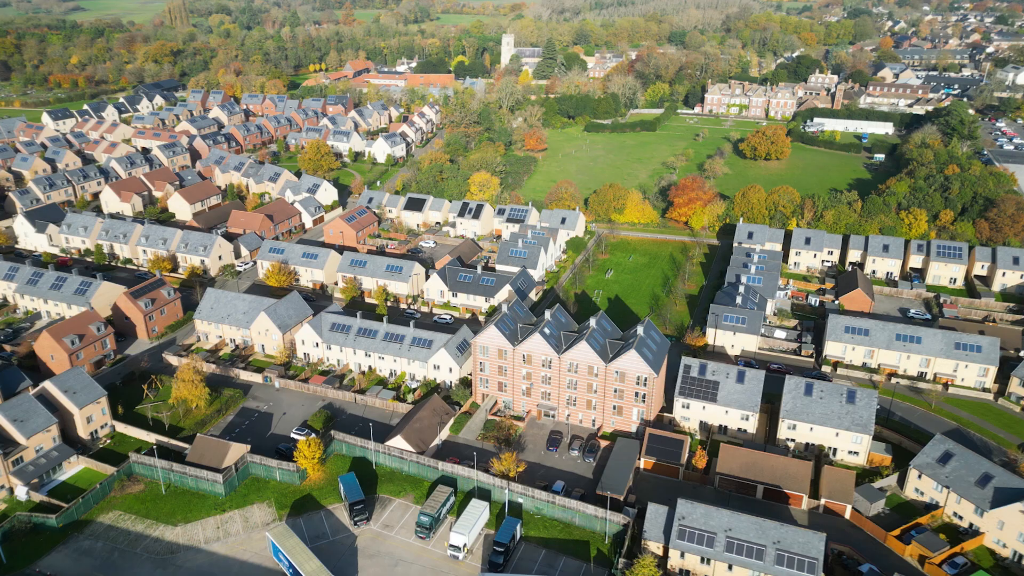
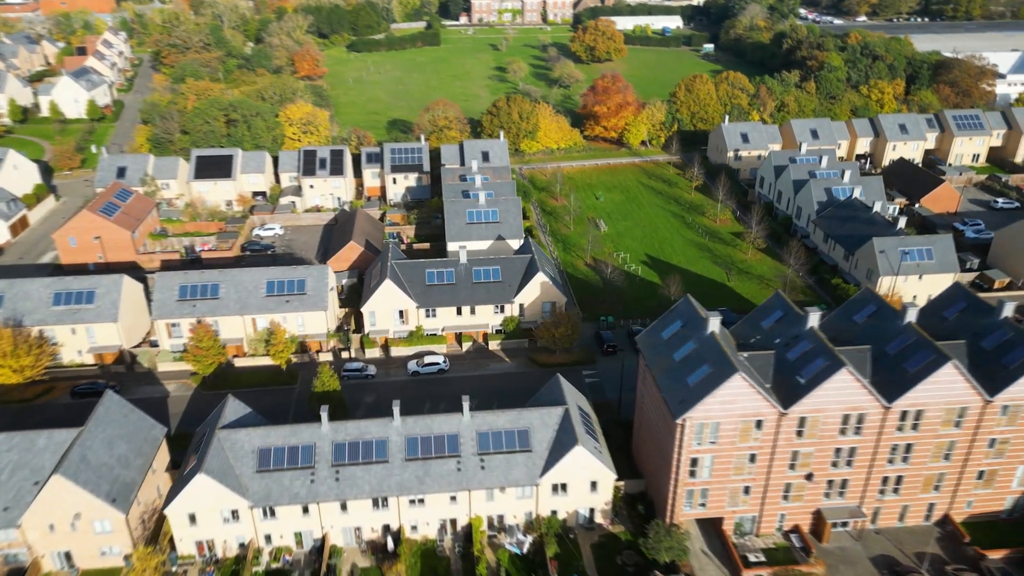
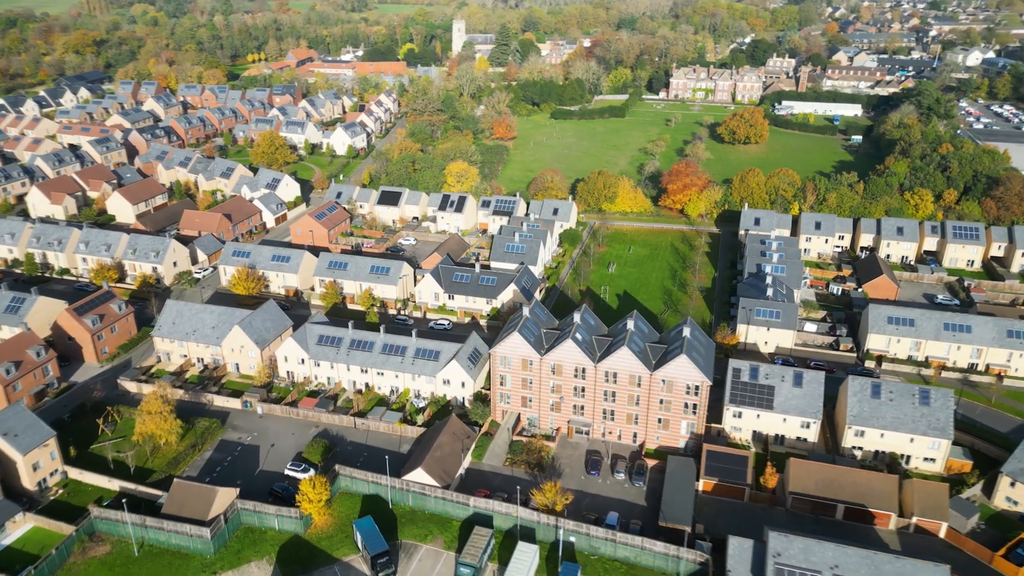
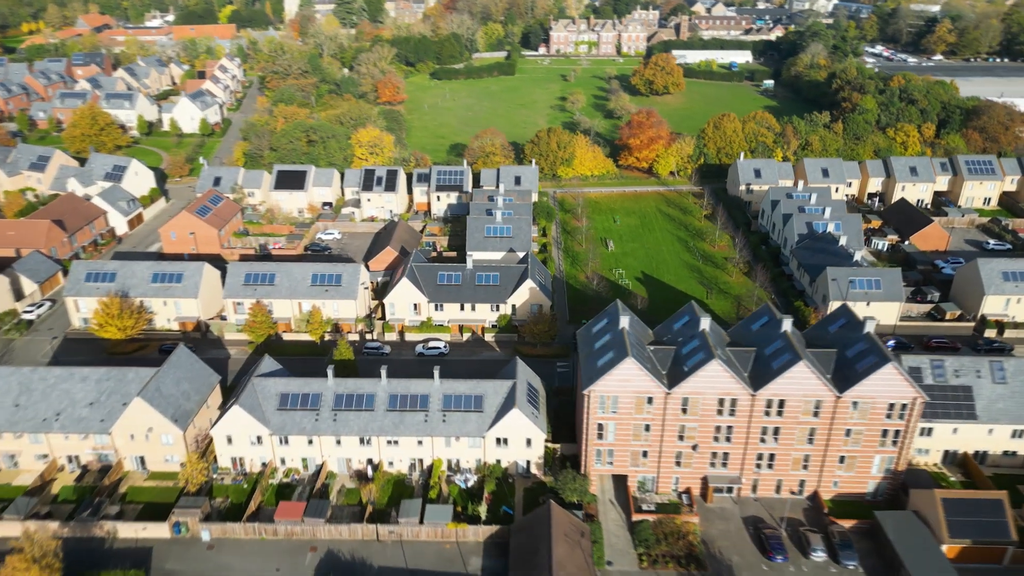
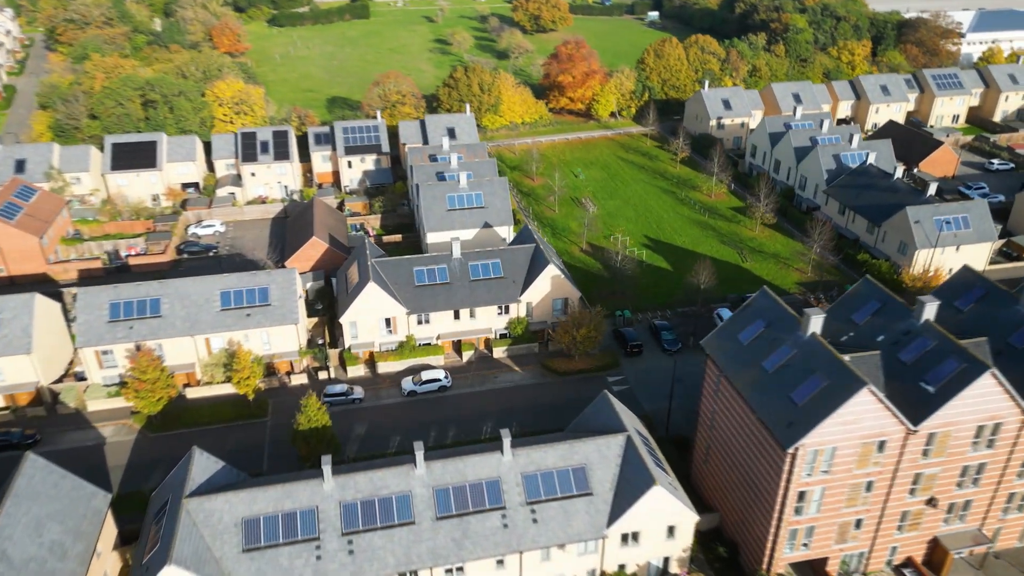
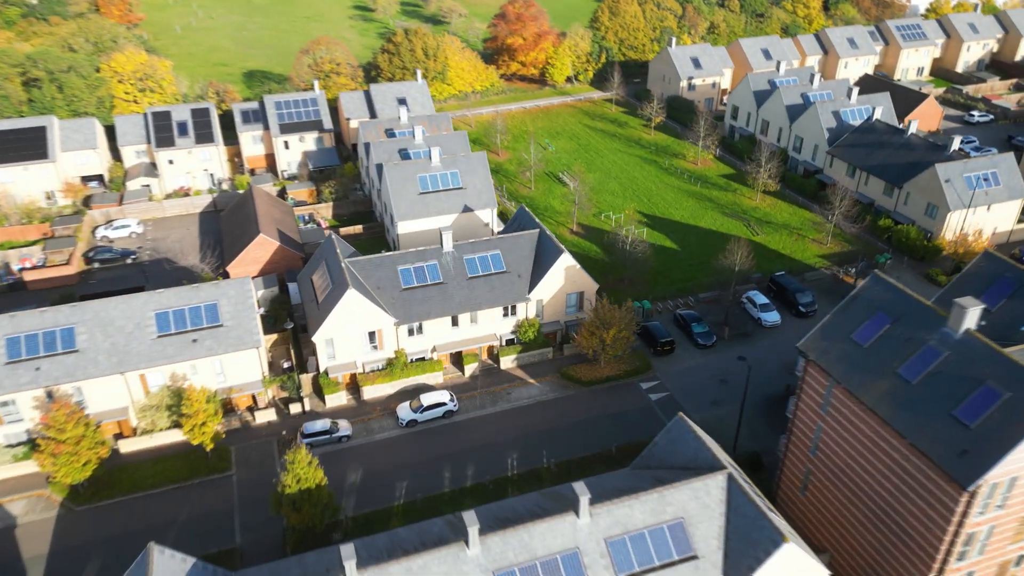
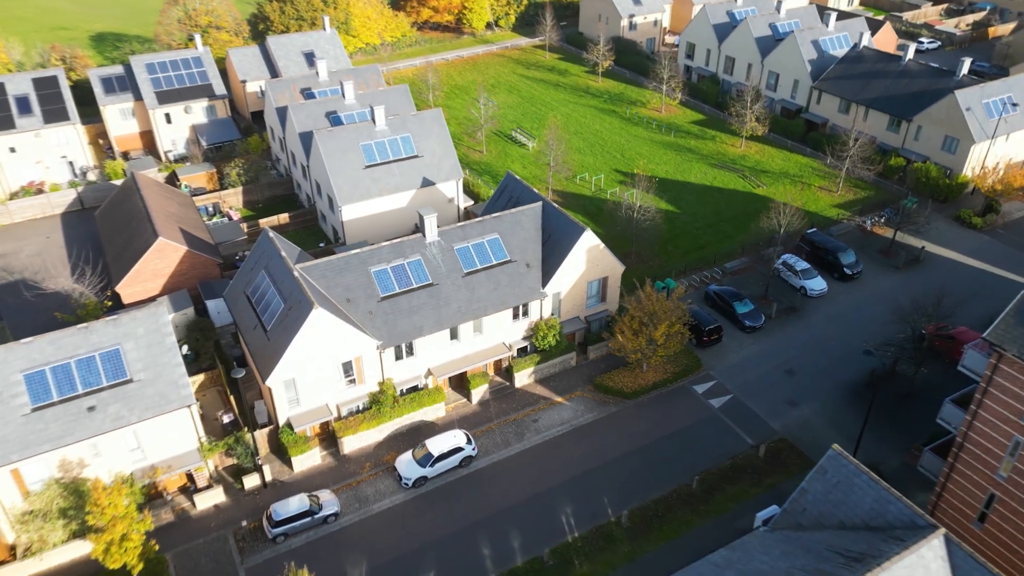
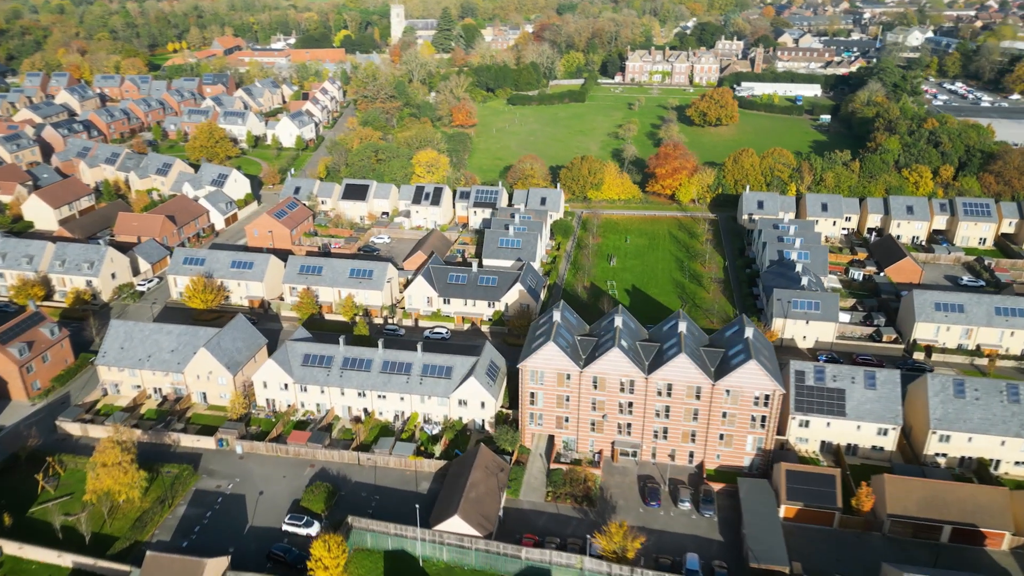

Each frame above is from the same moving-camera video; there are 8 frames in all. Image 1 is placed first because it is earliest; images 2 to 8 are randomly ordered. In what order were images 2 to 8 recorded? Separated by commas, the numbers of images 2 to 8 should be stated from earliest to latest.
3, 8, 4, 2, 5, 6, 7
